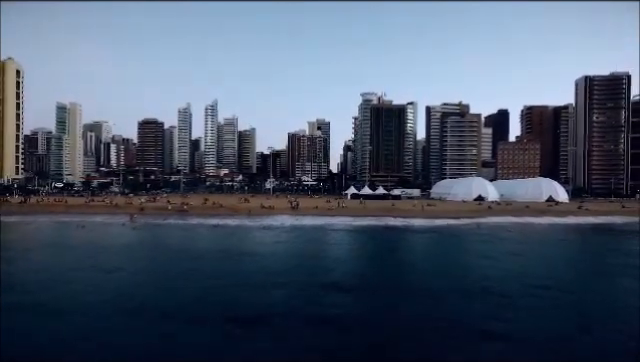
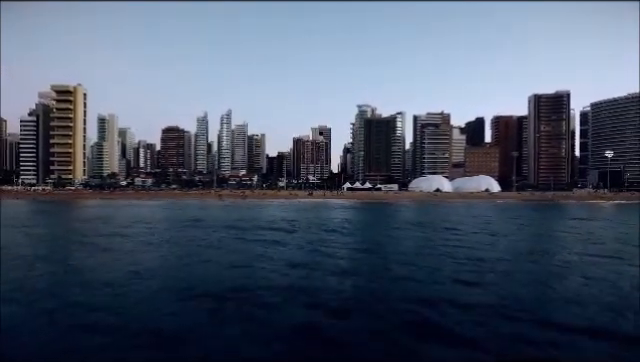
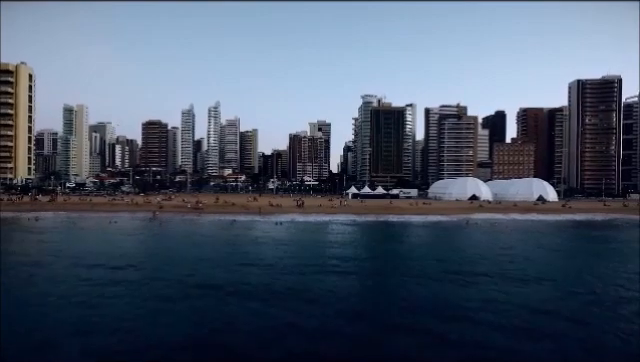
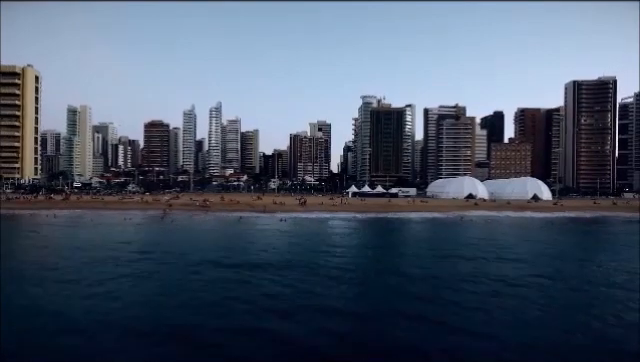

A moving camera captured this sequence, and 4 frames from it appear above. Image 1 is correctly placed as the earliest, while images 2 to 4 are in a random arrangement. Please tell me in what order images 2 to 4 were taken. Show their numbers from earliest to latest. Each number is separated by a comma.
3, 4, 2
